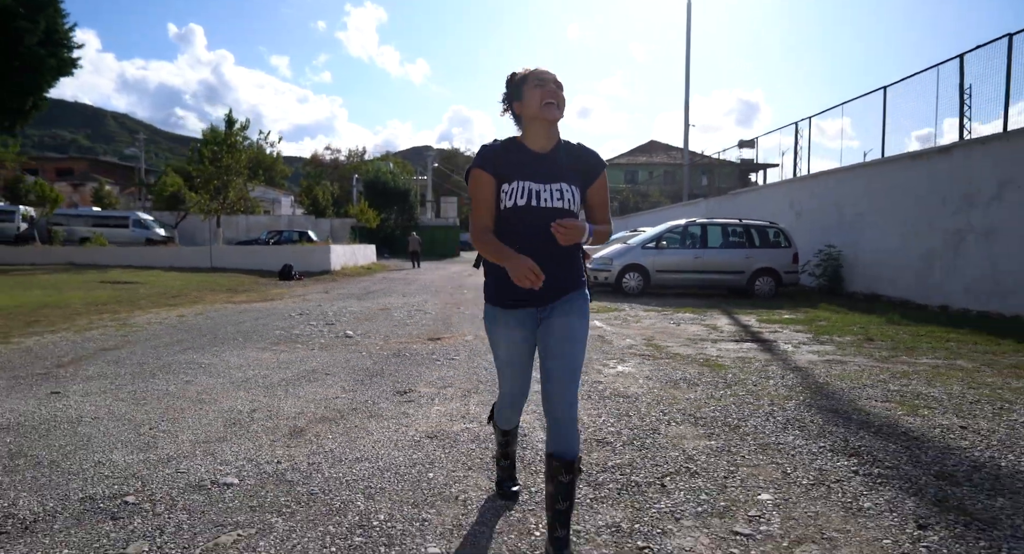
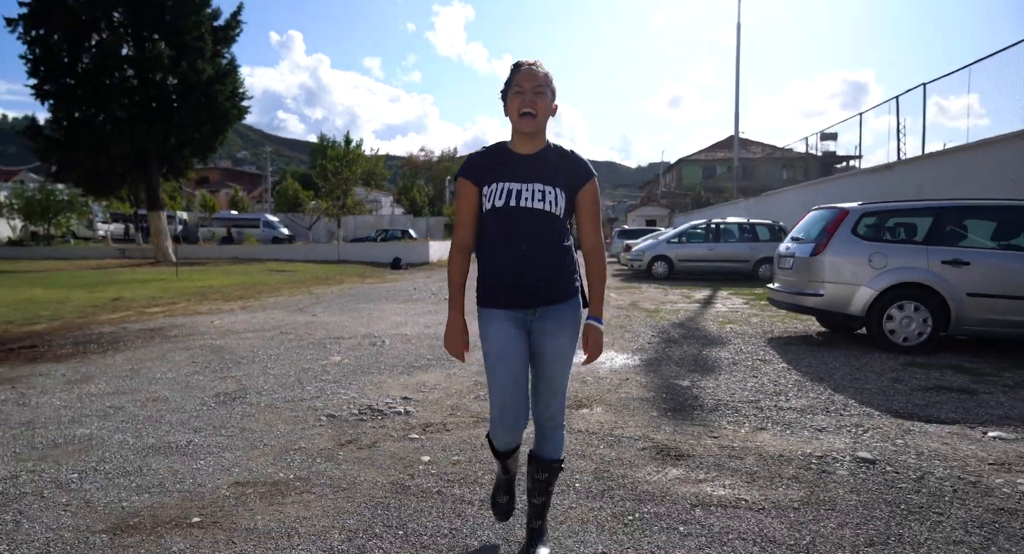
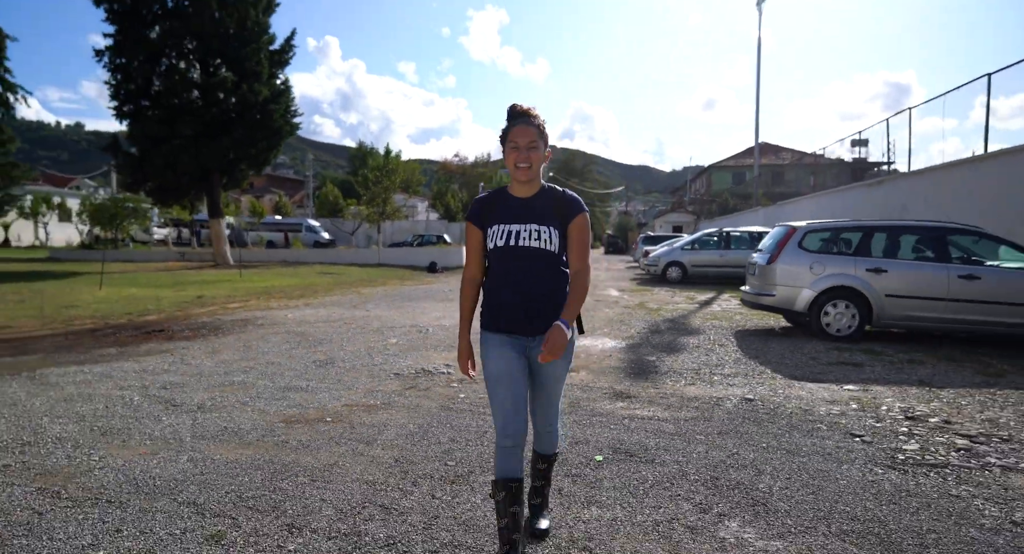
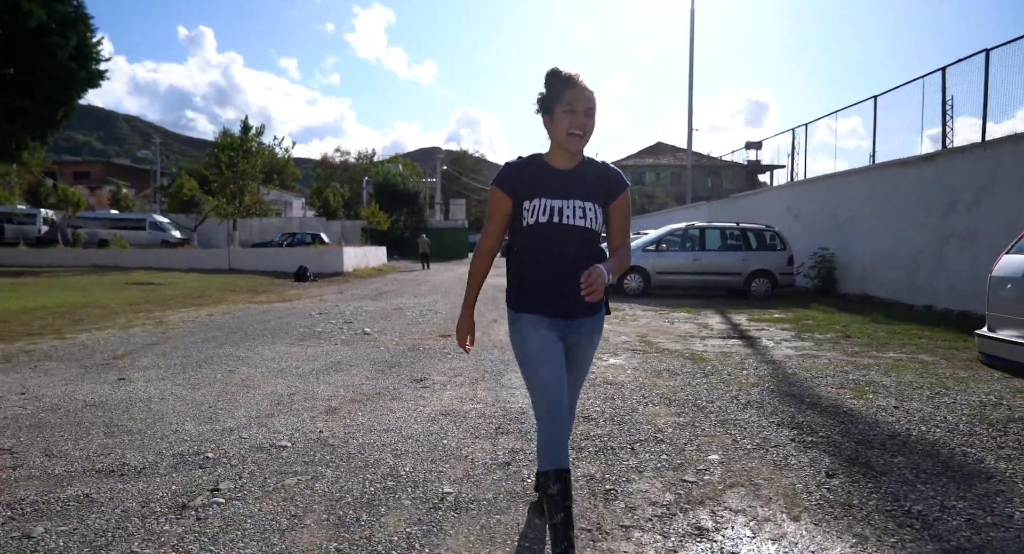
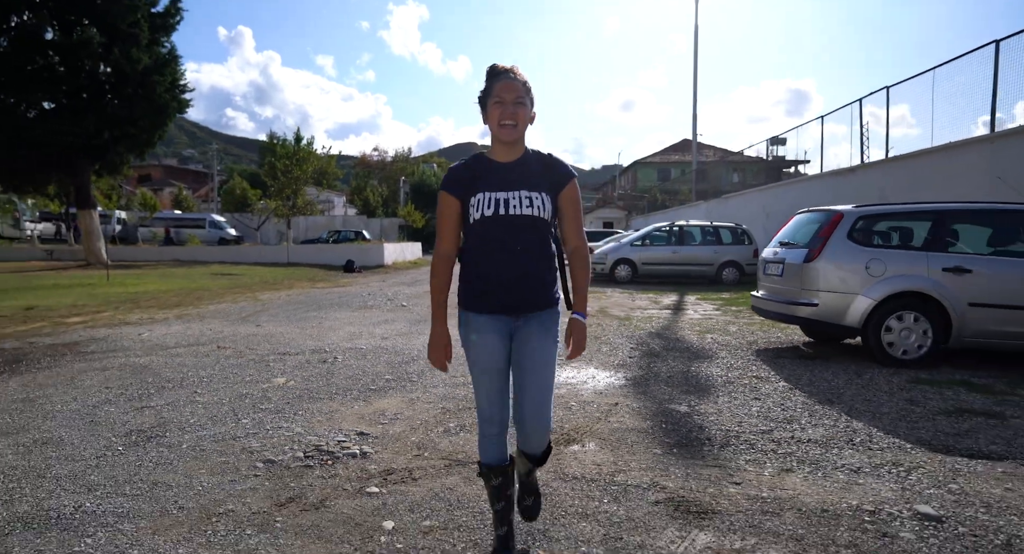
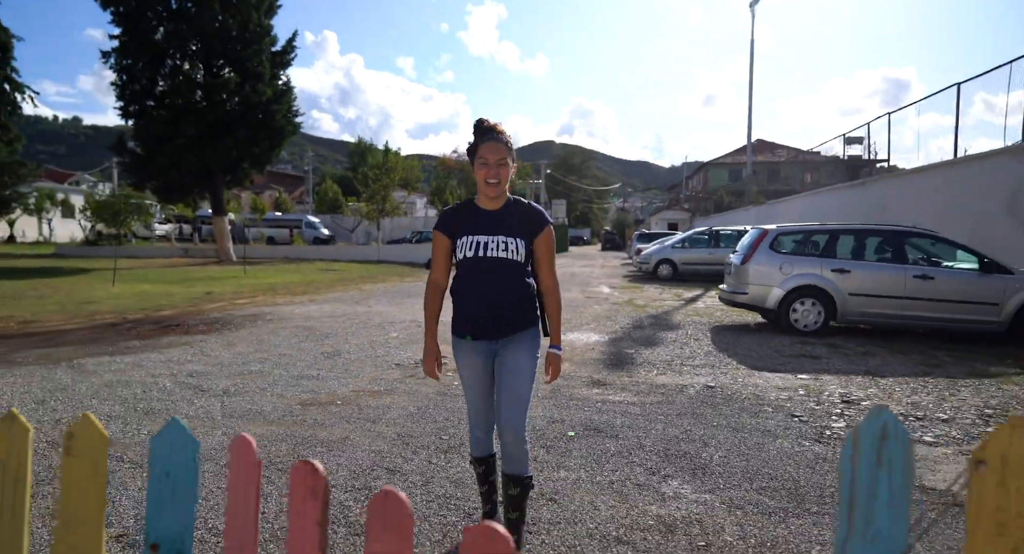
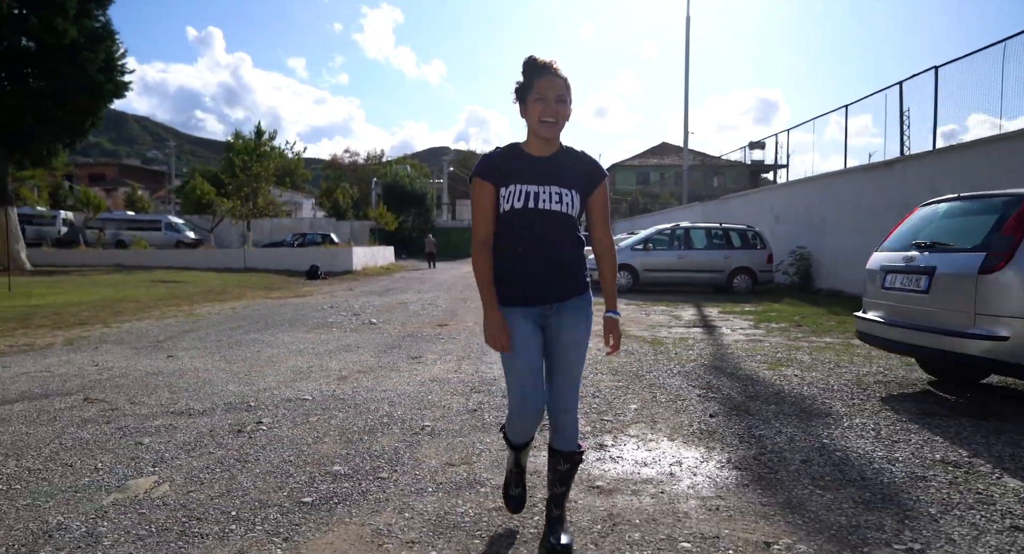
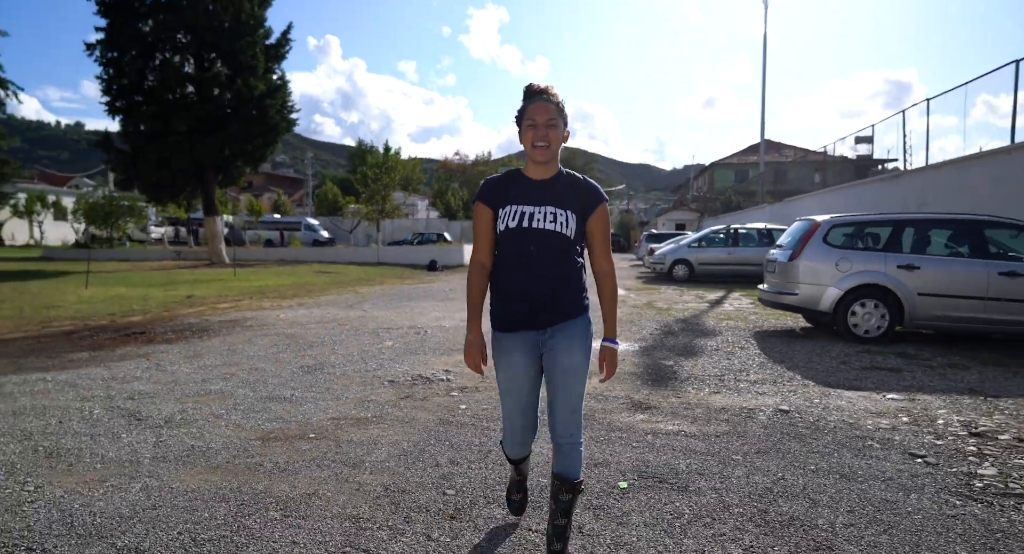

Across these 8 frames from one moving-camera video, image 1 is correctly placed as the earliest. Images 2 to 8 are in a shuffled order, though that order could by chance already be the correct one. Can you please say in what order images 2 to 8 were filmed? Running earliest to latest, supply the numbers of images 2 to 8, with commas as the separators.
4, 7, 5, 2, 8, 3, 6
